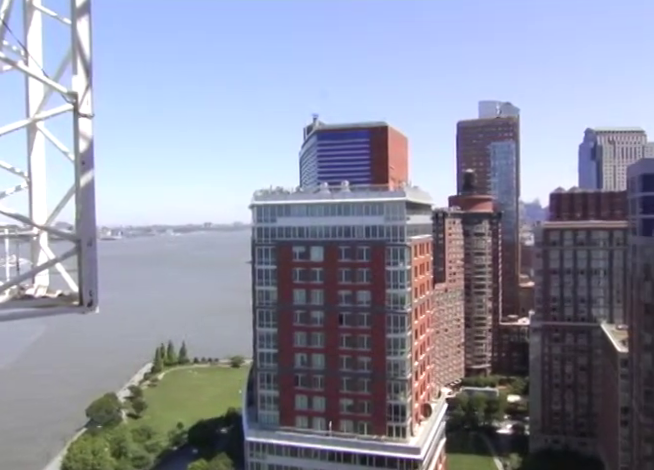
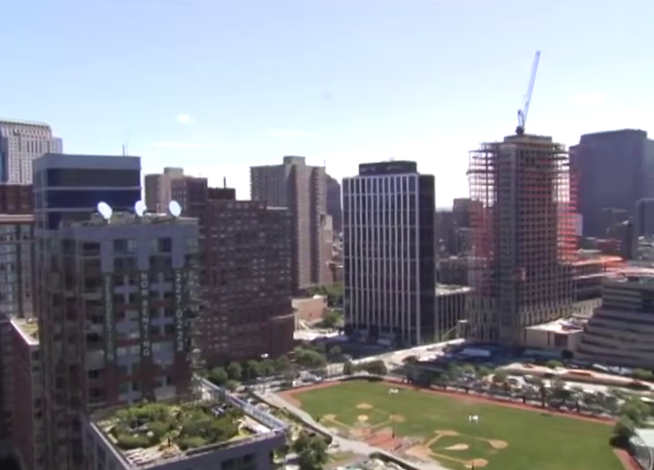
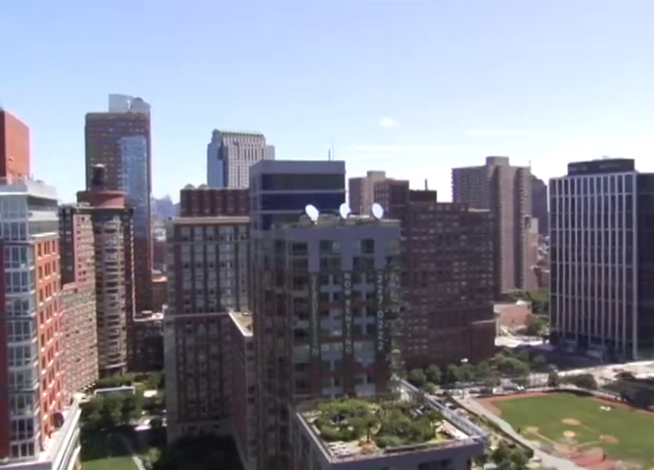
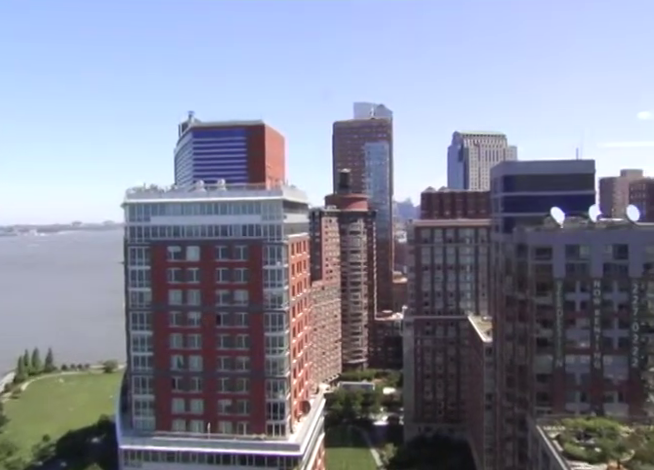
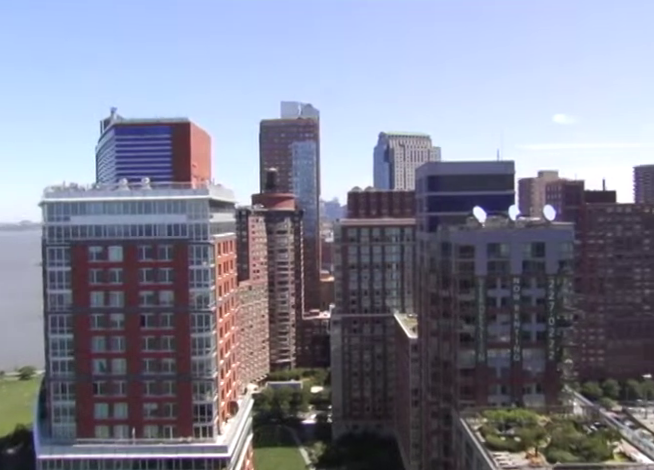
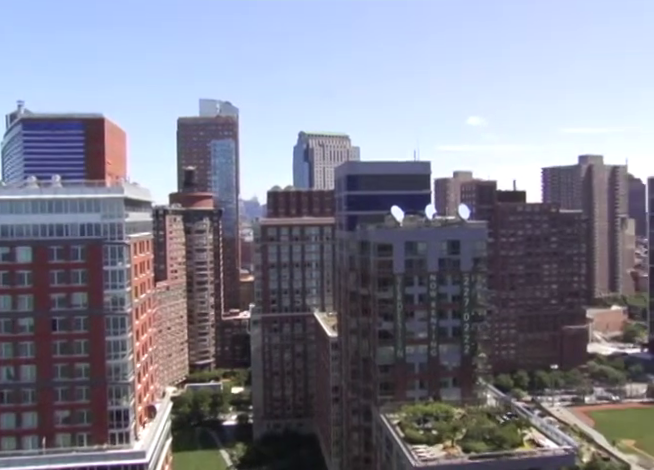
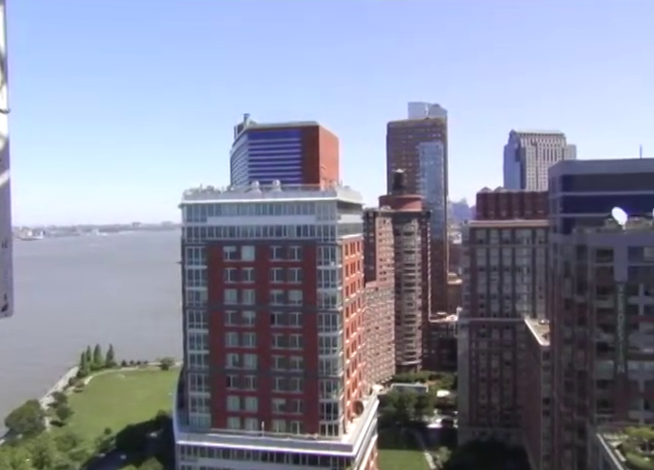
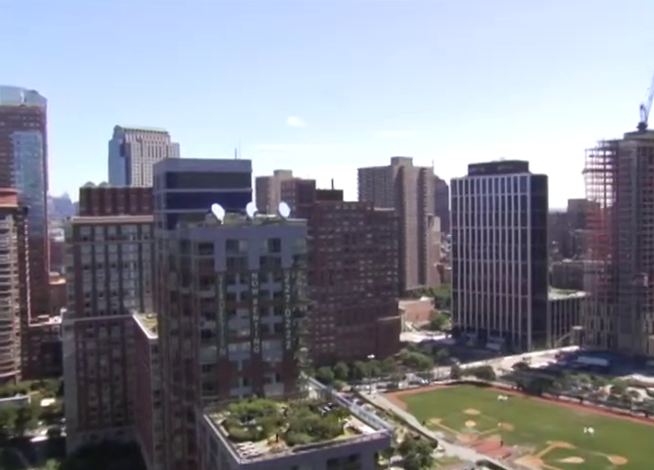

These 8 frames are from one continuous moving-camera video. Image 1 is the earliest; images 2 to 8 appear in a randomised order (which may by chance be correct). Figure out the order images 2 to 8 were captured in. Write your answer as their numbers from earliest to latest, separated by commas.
7, 4, 5, 6, 3, 8, 2
